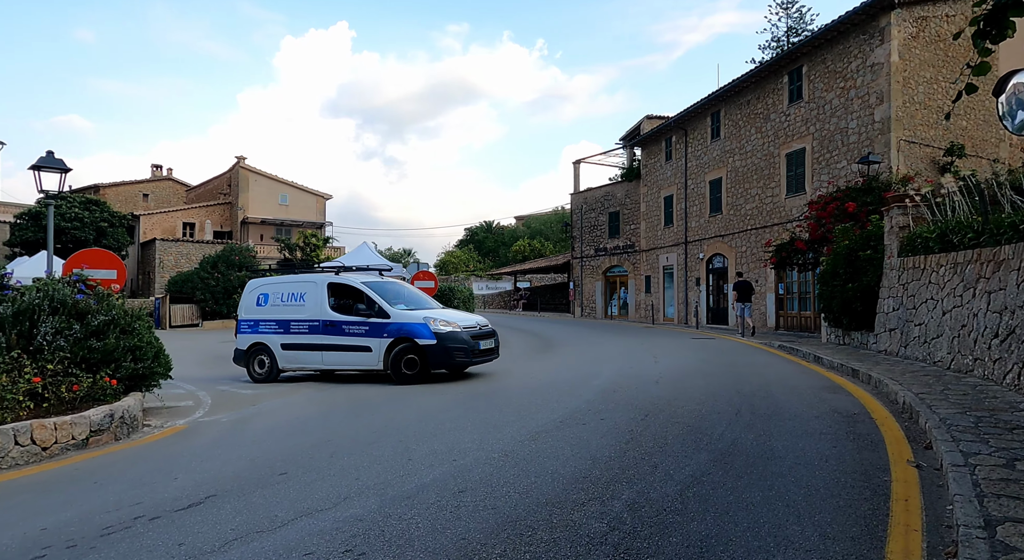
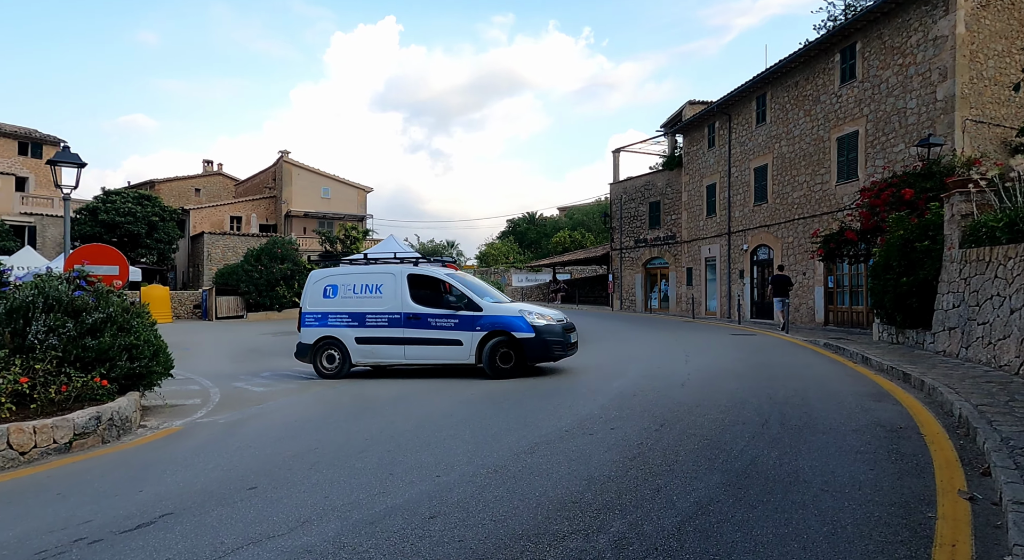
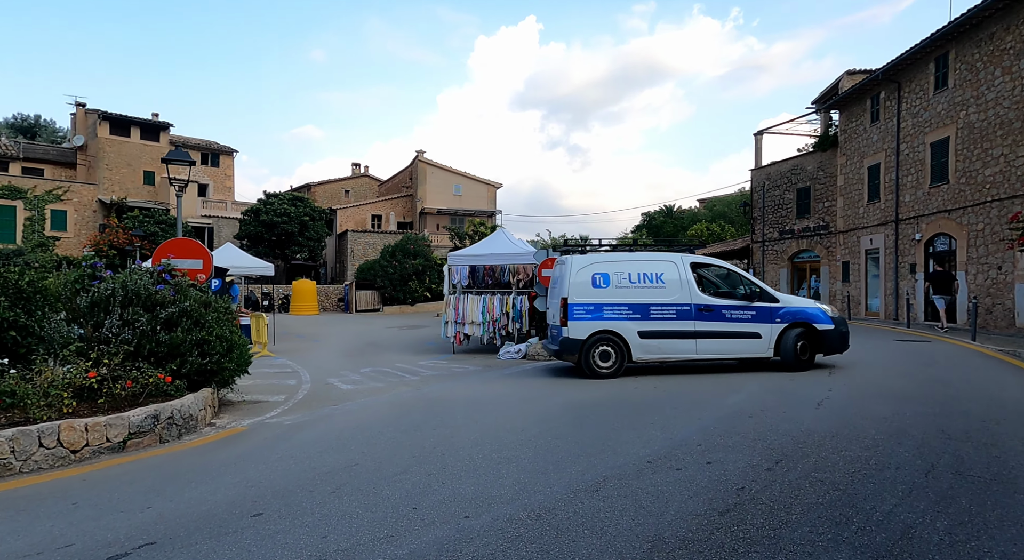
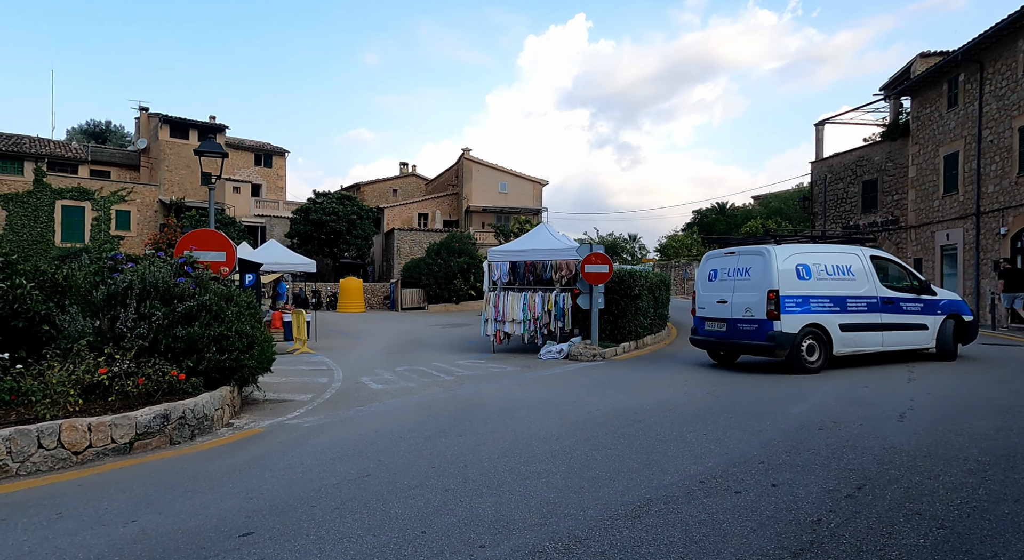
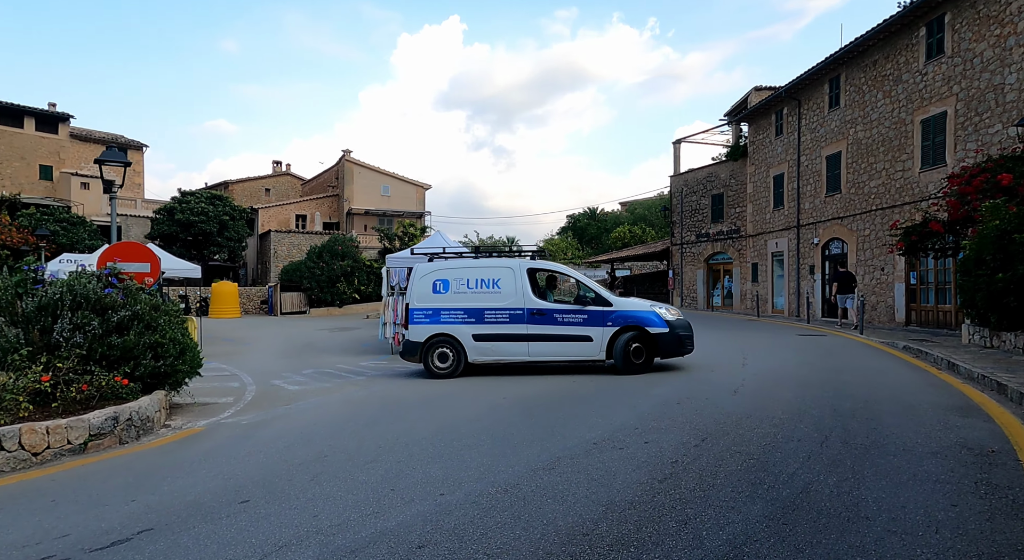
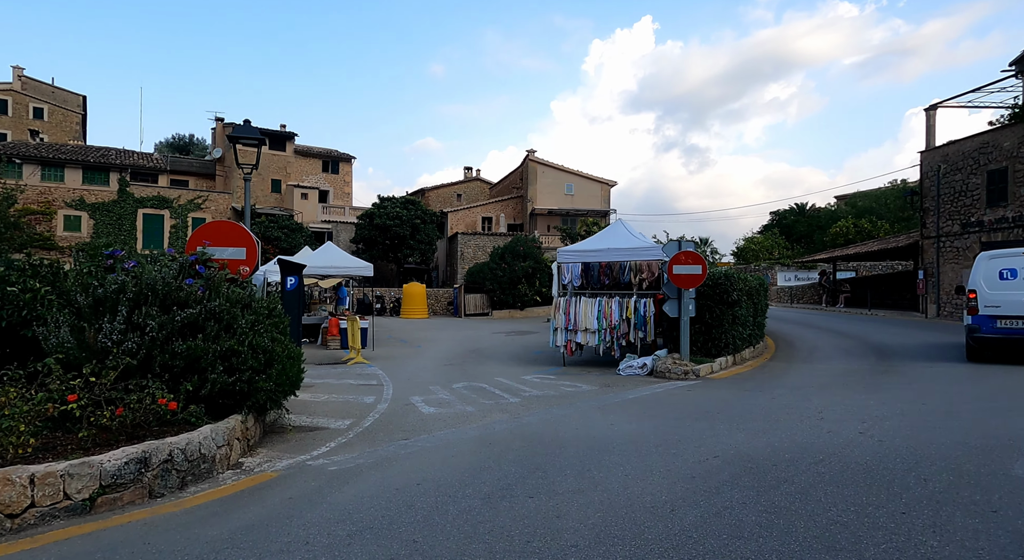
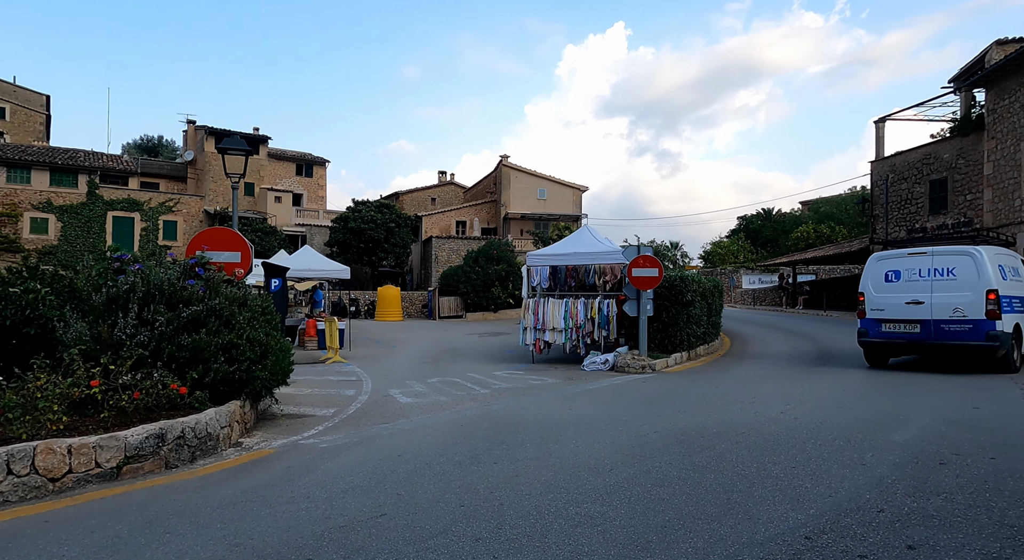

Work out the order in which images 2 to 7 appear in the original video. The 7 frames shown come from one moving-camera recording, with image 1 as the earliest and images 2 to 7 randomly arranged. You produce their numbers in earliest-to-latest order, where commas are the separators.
2, 5, 3, 4, 7, 6
